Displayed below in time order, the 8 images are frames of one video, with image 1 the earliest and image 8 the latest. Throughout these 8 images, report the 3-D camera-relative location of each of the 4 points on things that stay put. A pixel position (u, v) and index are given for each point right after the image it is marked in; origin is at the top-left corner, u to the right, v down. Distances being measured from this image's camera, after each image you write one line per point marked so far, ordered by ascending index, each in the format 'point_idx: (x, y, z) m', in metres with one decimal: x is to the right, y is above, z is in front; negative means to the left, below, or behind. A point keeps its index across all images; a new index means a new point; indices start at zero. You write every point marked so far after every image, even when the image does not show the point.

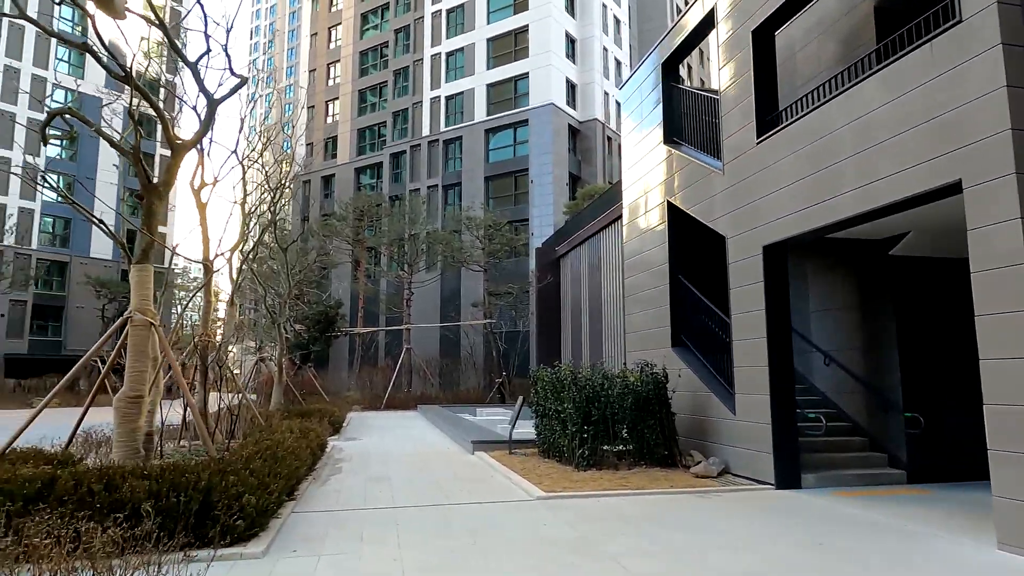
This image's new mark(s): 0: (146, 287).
0: (-2.8, +0.1, +5.1) m
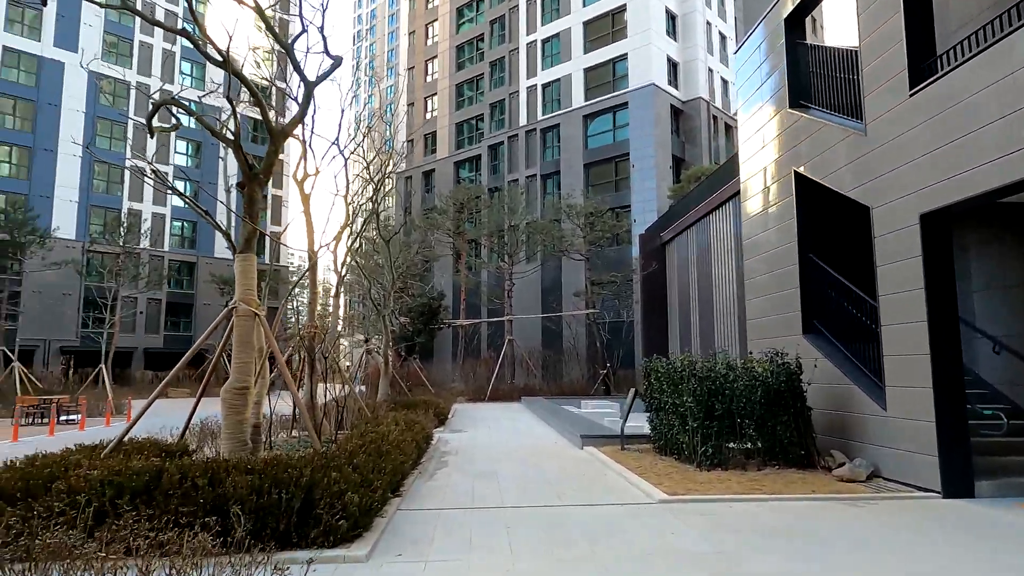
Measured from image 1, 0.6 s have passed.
0: (-2.0, +0.1, +5.0) m
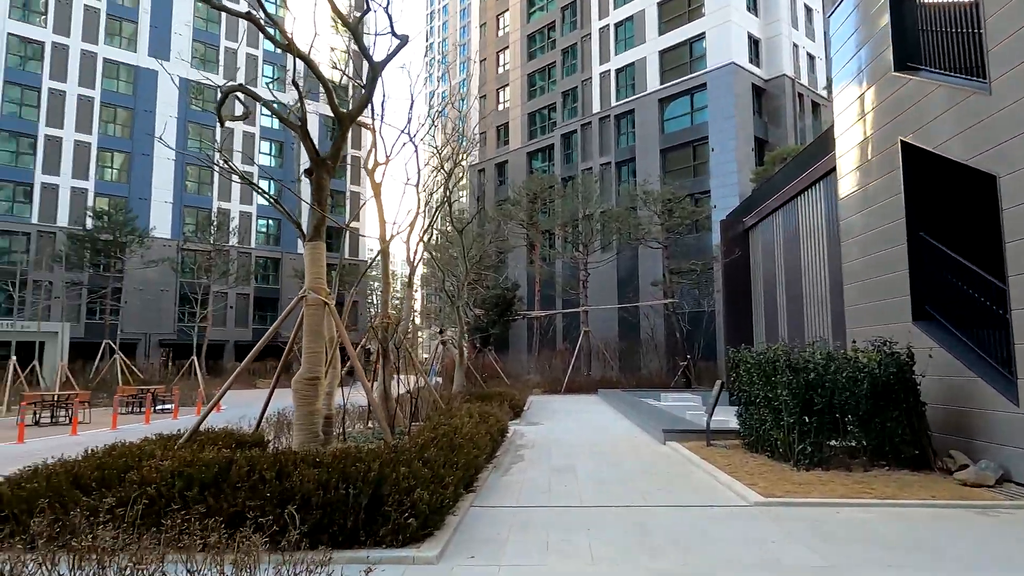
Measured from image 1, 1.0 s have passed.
0: (-1.4, +0.2, +4.9) m
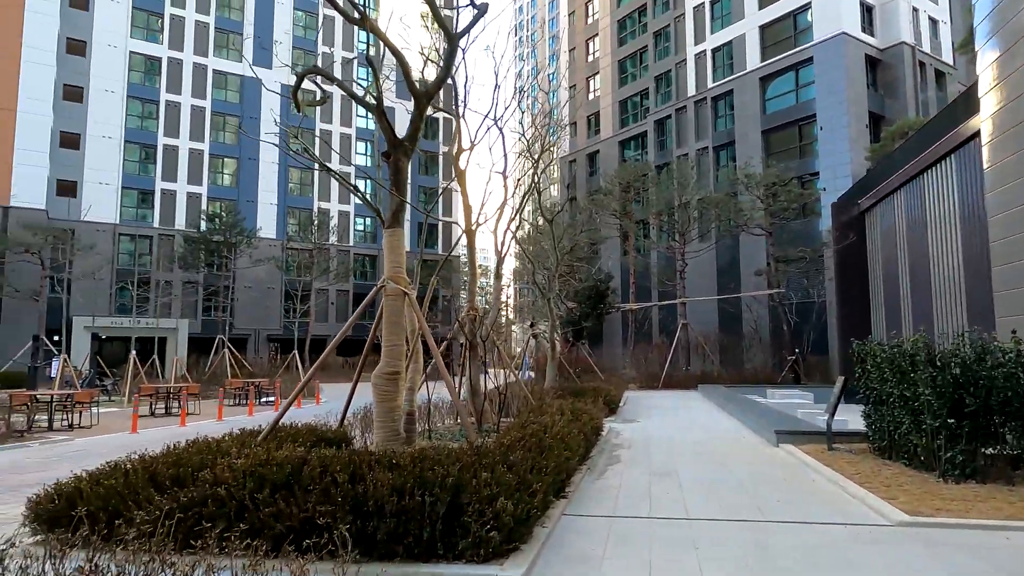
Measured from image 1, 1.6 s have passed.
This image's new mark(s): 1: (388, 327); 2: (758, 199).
0: (-0.8, +0.3, +4.7) m
1: (-0.8, -0.3, +4.5) m
2: (+7.3, +2.7, +19.8) m
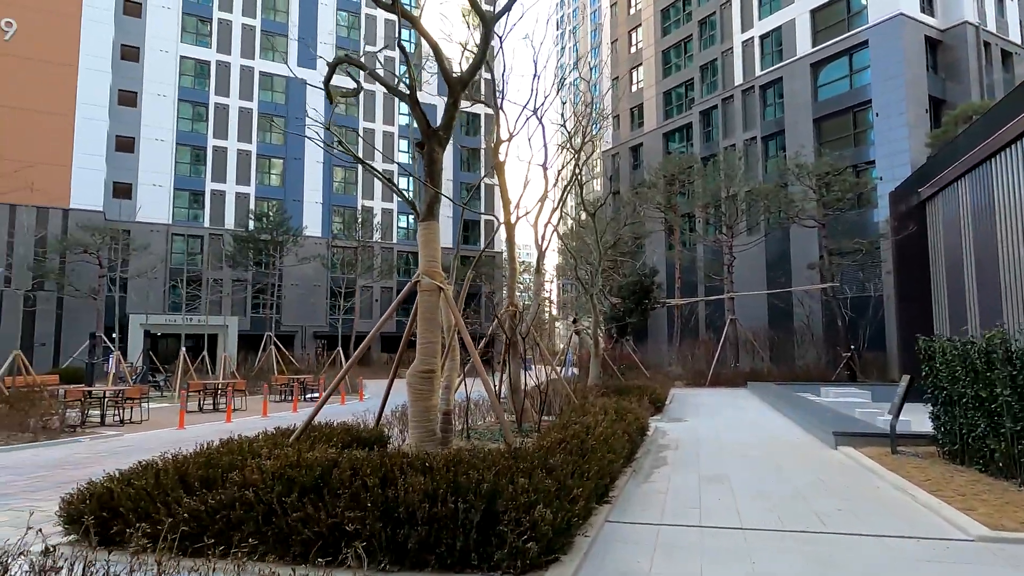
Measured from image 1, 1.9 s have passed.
0: (-0.5, +0.3, +4.5) m
1: (-0.6, -0.2, +4.3) m
2: (+8.6, +2.8, +19.0) m
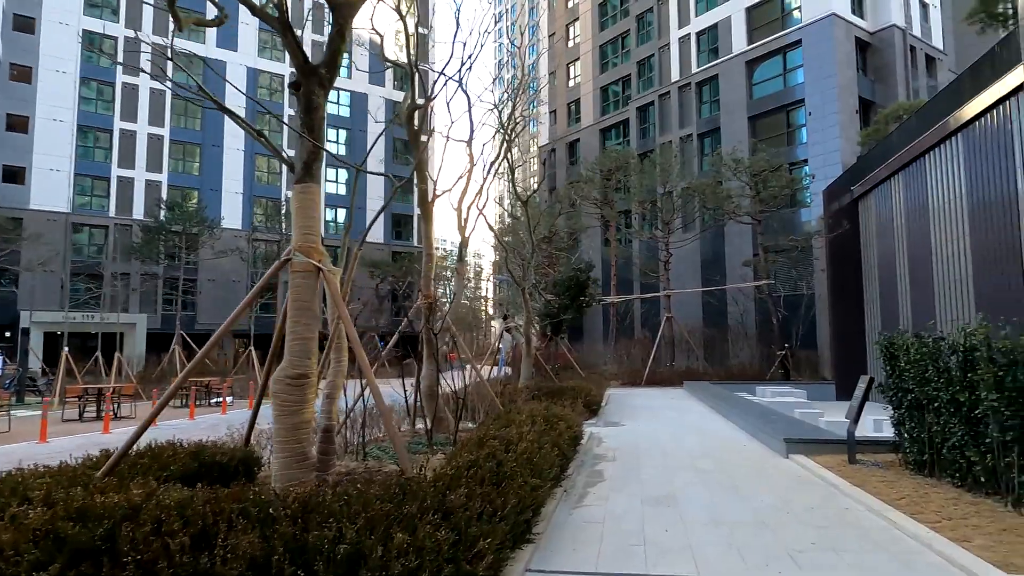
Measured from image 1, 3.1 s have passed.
0: (-1.0, +0.4, +3.5) m
1: (-1.1, -0.1, +3.3) m
2: (+6.6, +2.9, +18.8) m
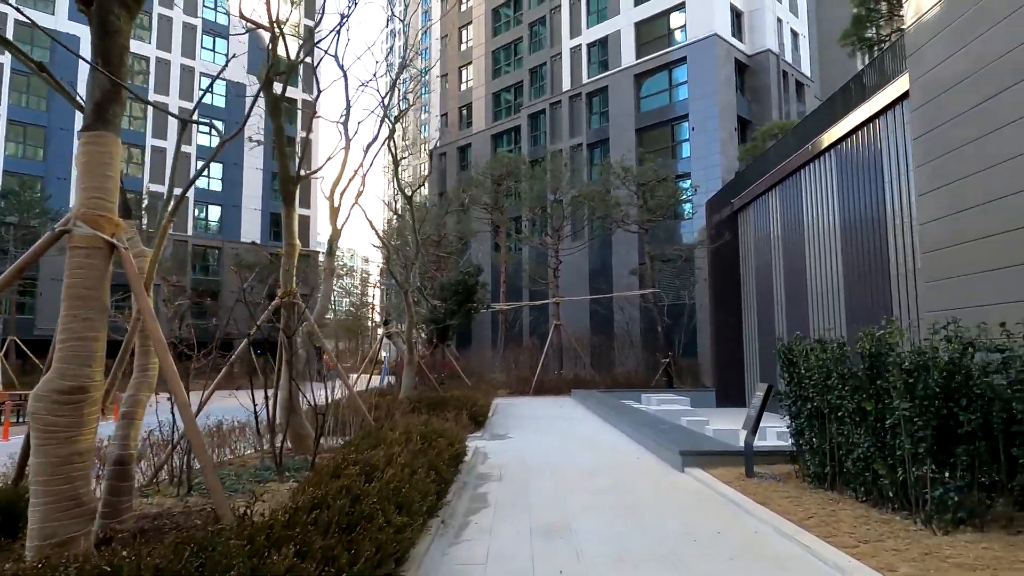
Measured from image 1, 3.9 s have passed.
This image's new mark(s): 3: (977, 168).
0: (-1.6, +0.5, +2.6) m
1: (-1.6, -0.1, +2.4) m
2: (+3.5, +2.7, +19.0) m
3: (+3.6, +0.9, +5.1) m
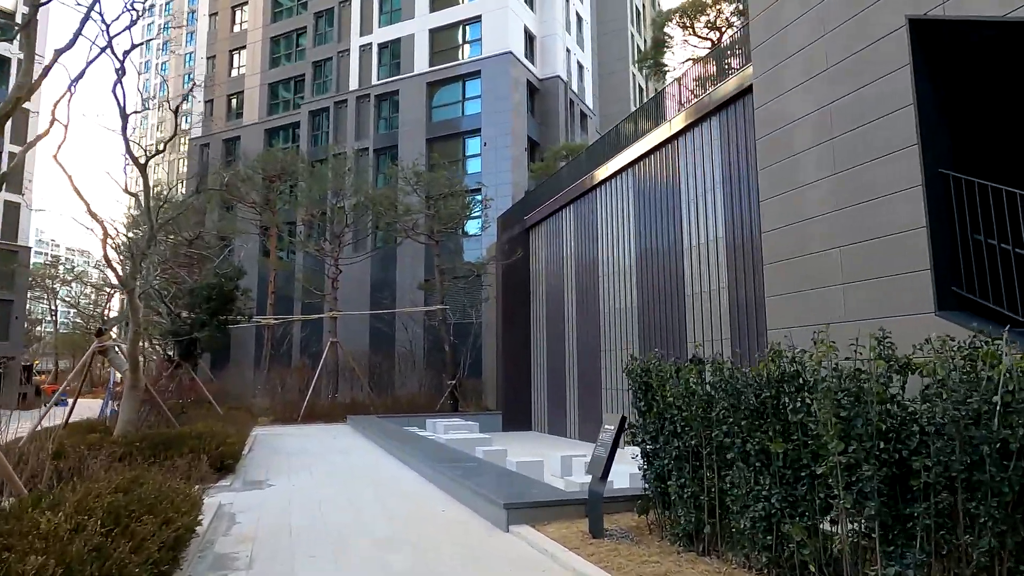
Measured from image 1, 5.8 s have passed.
0: (-1.9, +0.7, +0.6) m
1: (-1.9, +0.1, +0.4) m
2: (-2.4, +2.2, +17.8) m
3: (+2.2, +0.8, +4.6) m
